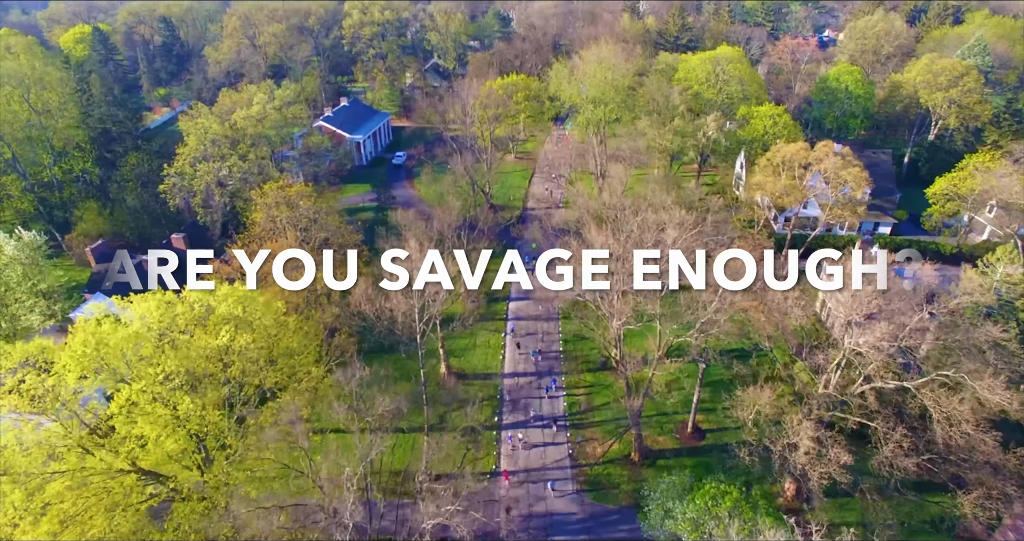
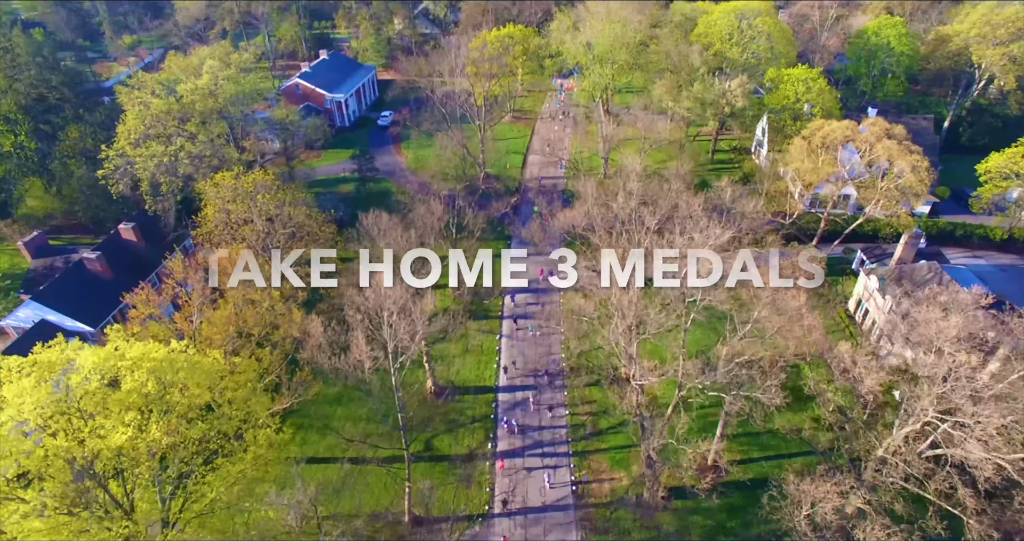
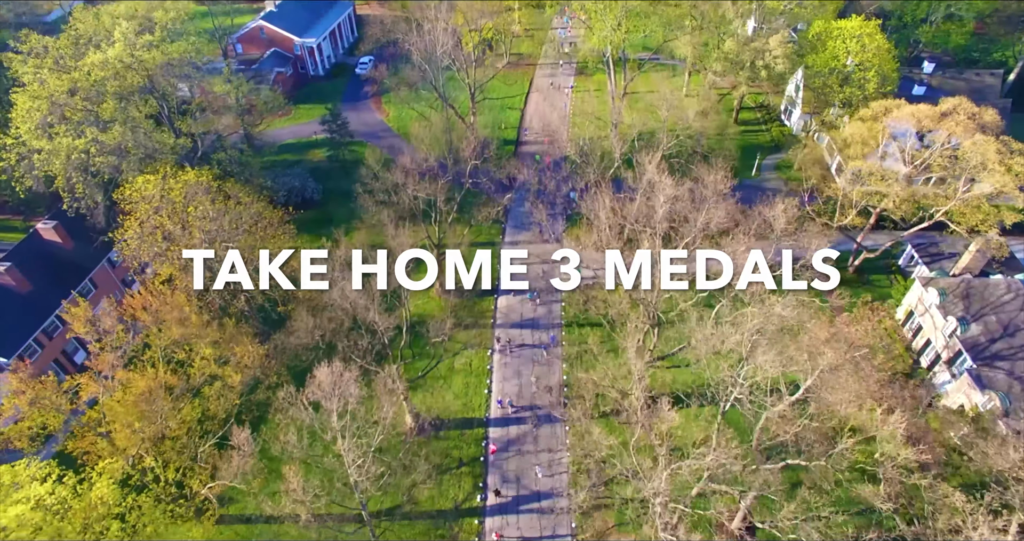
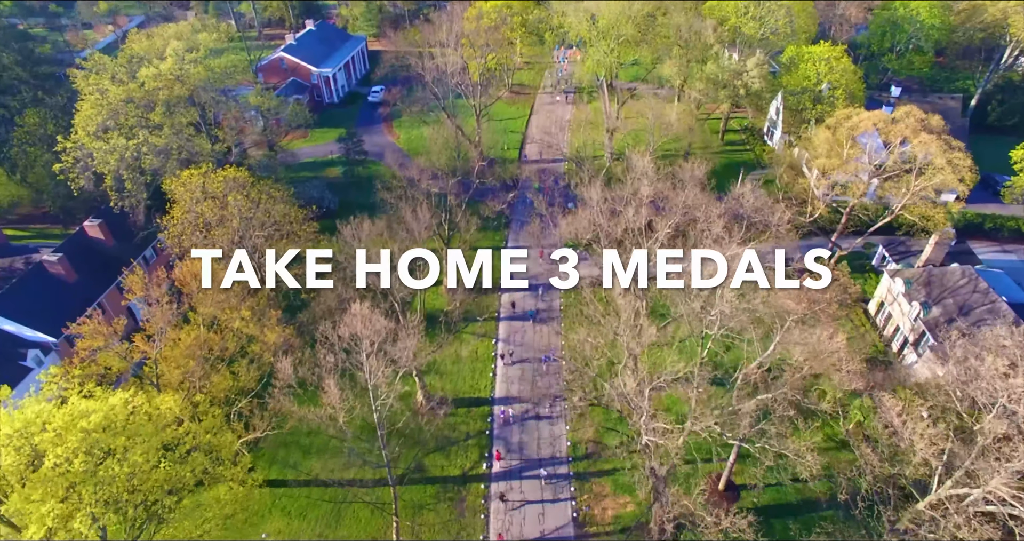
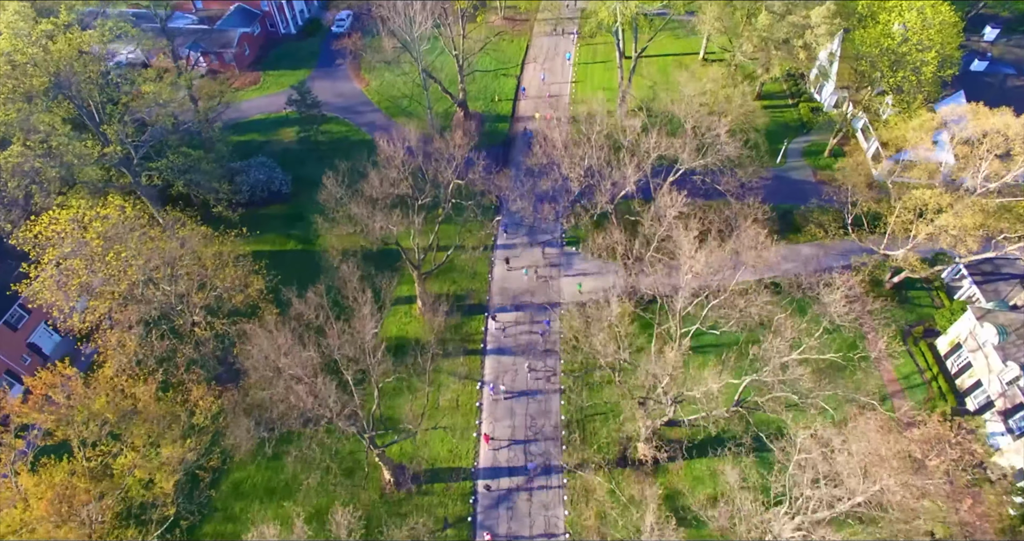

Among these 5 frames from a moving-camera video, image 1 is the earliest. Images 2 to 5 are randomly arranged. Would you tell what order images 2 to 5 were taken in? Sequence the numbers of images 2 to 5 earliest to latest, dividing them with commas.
2, 4, 3, 5
